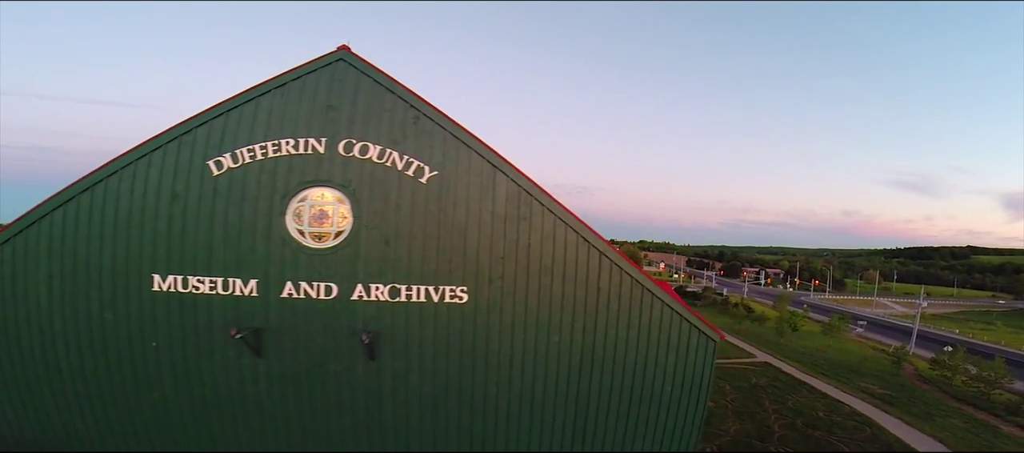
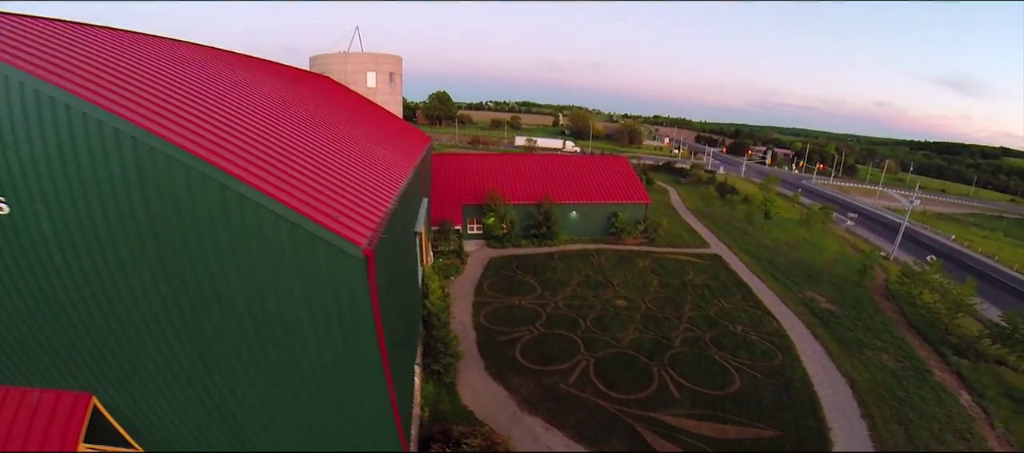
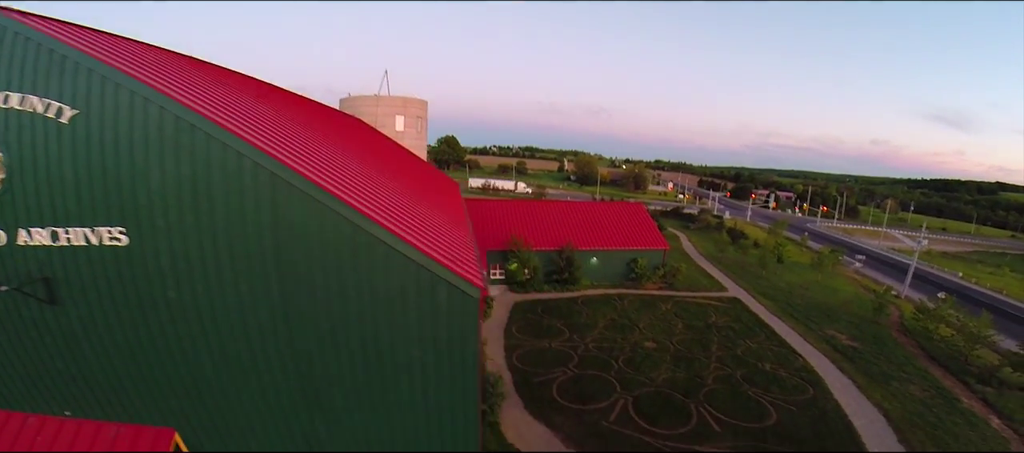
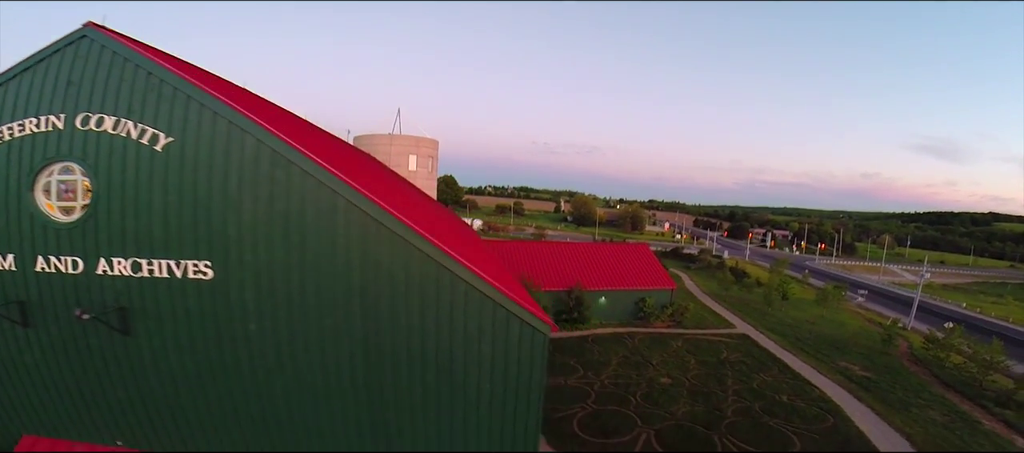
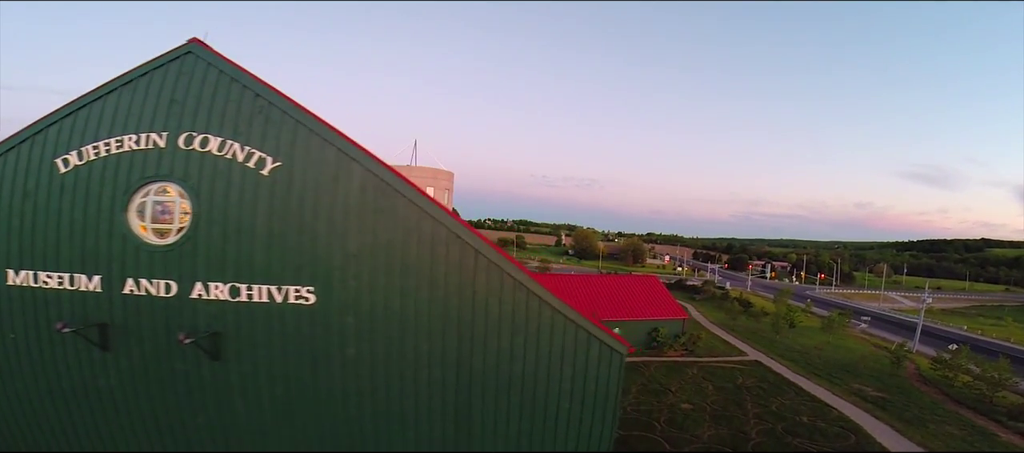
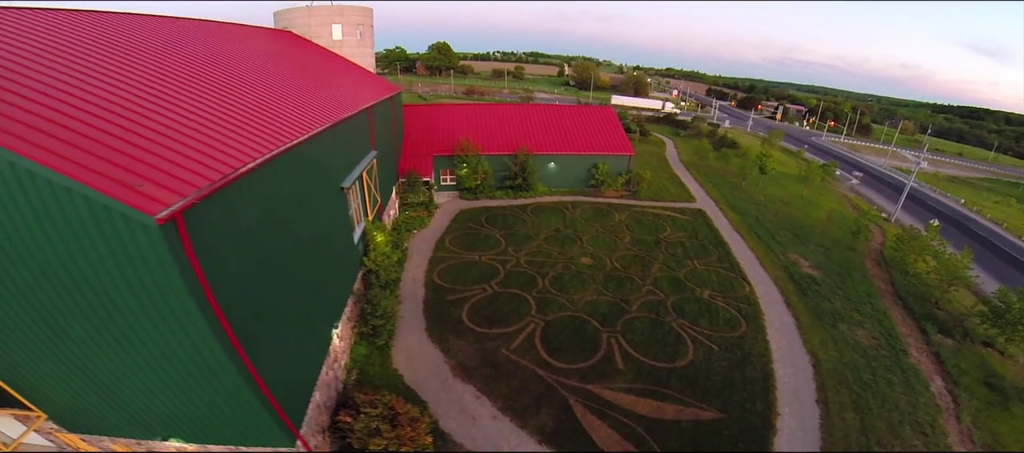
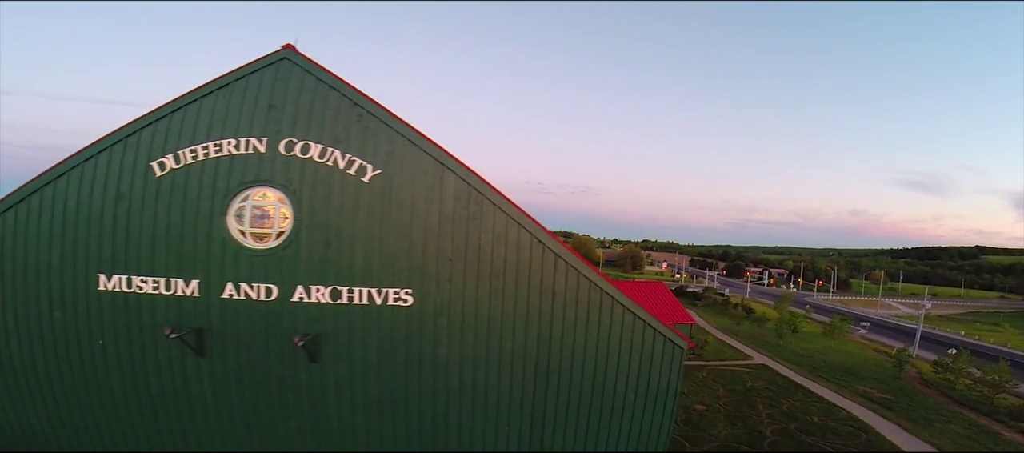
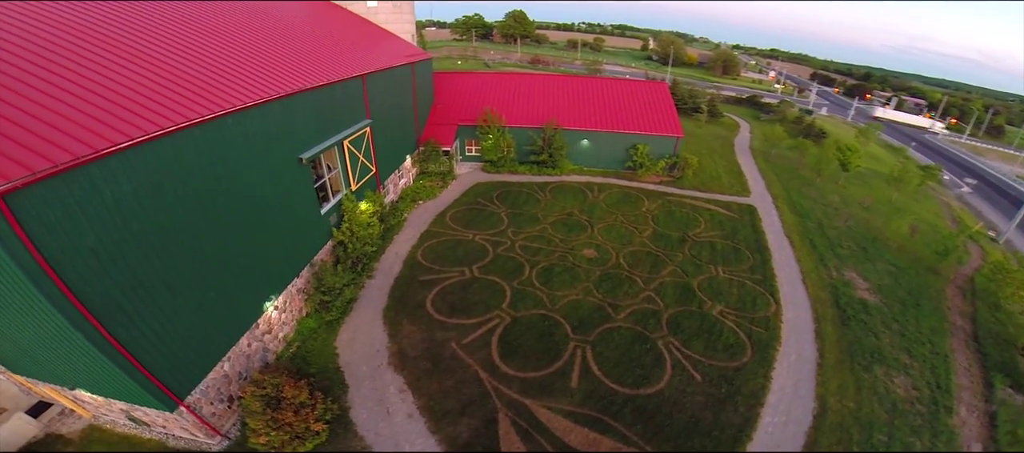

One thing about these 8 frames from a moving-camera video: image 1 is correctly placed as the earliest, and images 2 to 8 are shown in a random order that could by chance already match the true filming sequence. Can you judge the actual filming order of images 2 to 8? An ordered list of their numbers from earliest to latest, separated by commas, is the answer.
7, 5, 4, 3, 2, 6, 8
